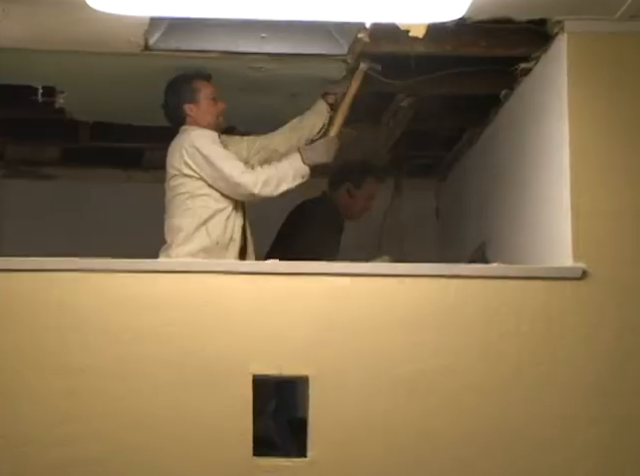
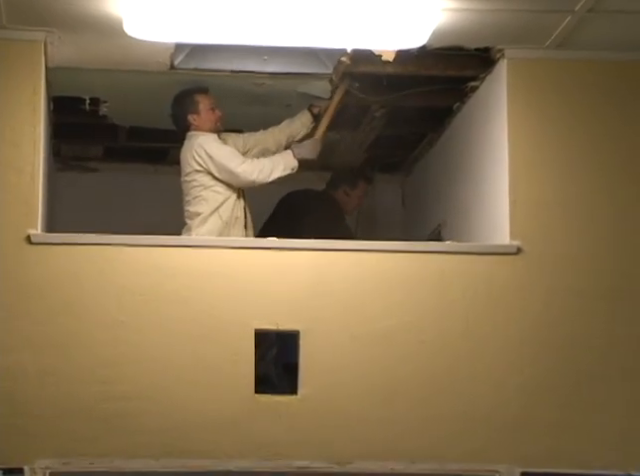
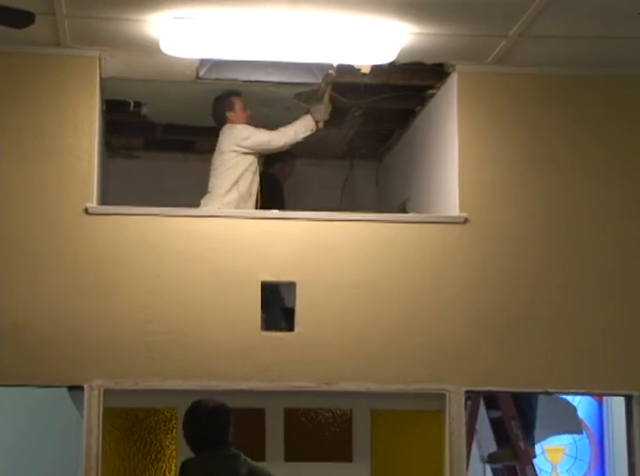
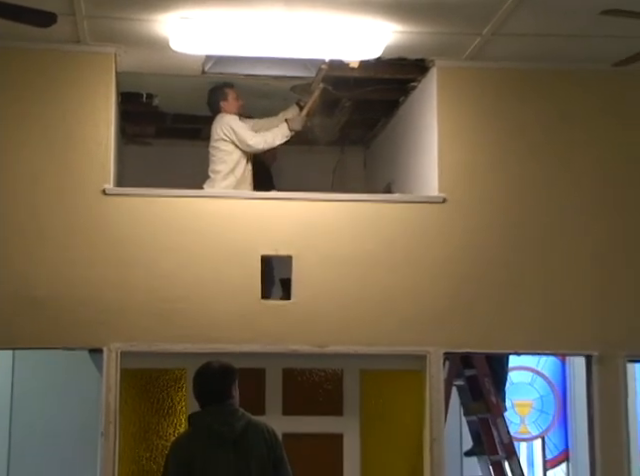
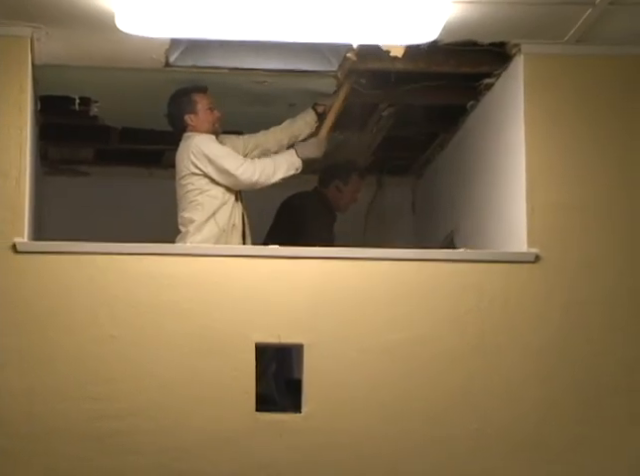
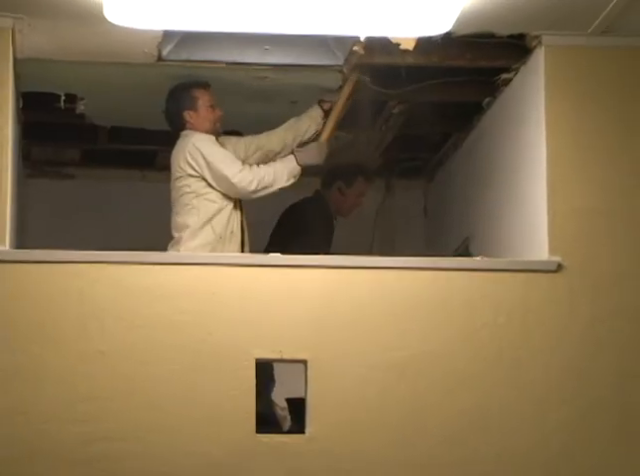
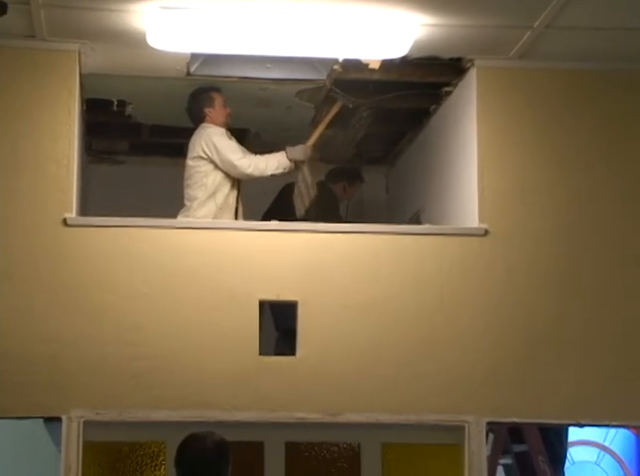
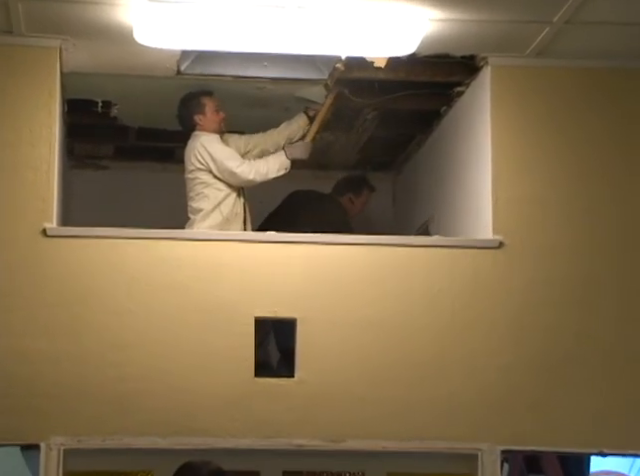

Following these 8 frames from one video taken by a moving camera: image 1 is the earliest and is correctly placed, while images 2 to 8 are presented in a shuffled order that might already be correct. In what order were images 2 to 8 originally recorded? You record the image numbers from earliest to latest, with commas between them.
6, 5, 2, 8, 7, 3, 4
